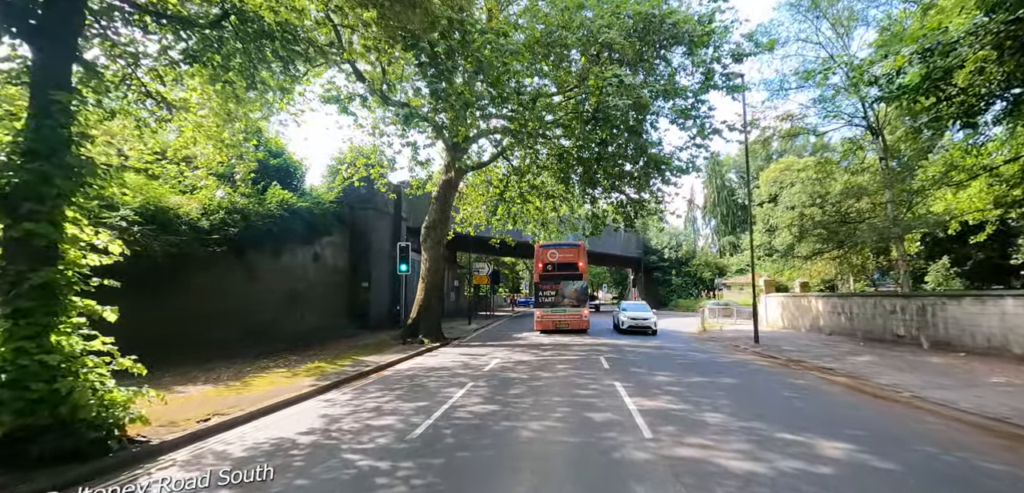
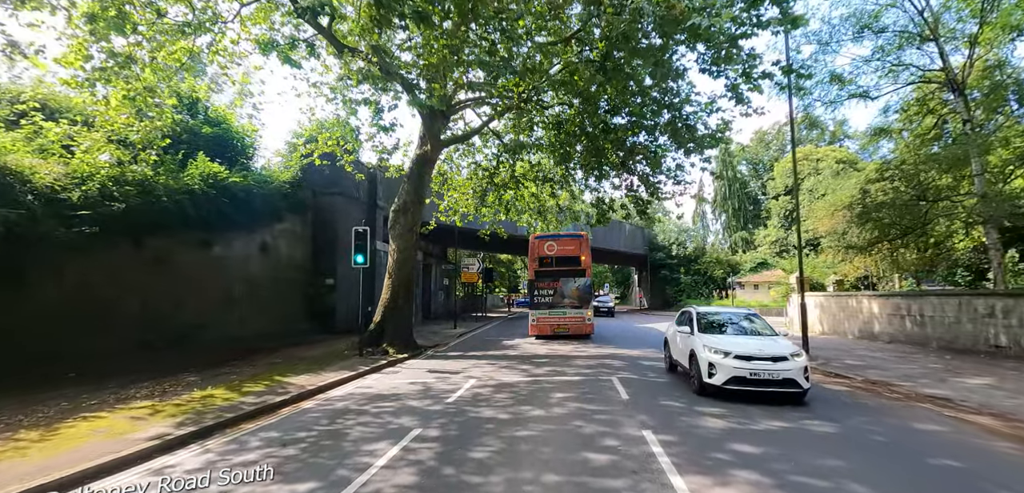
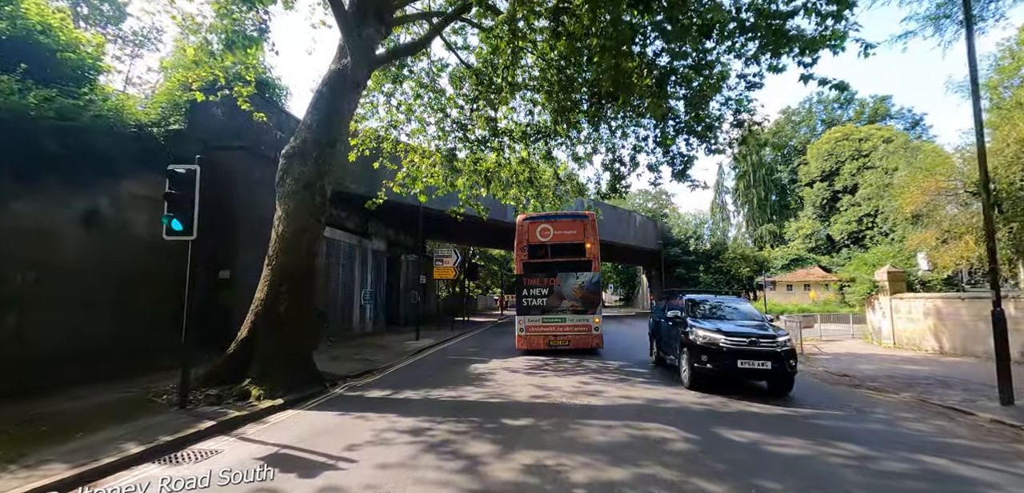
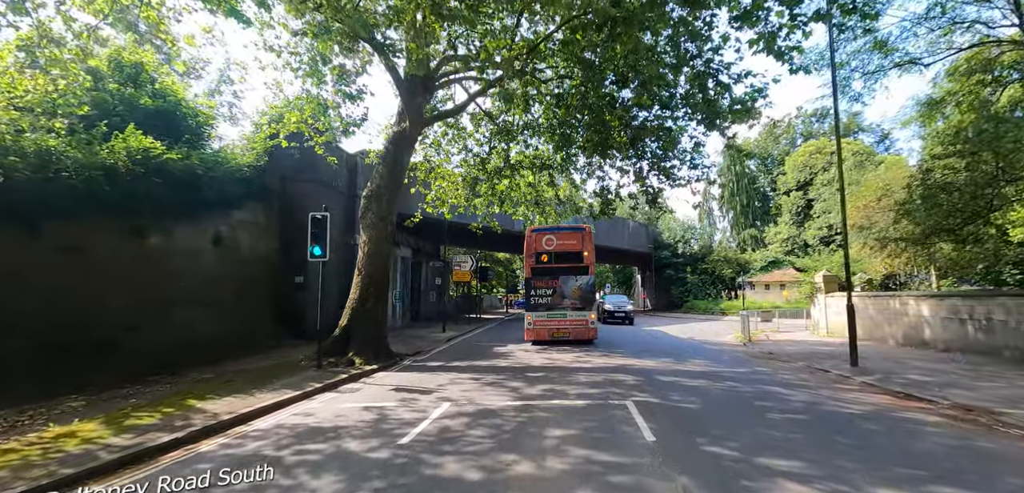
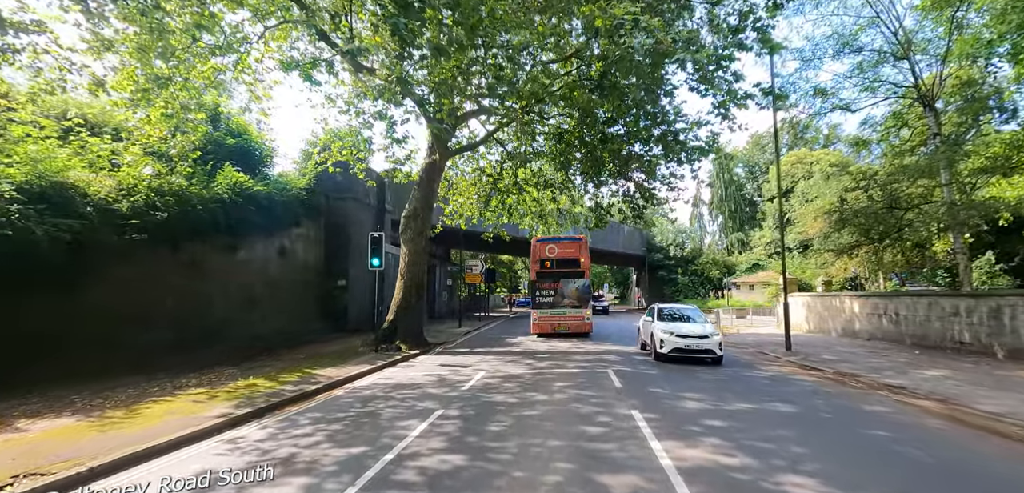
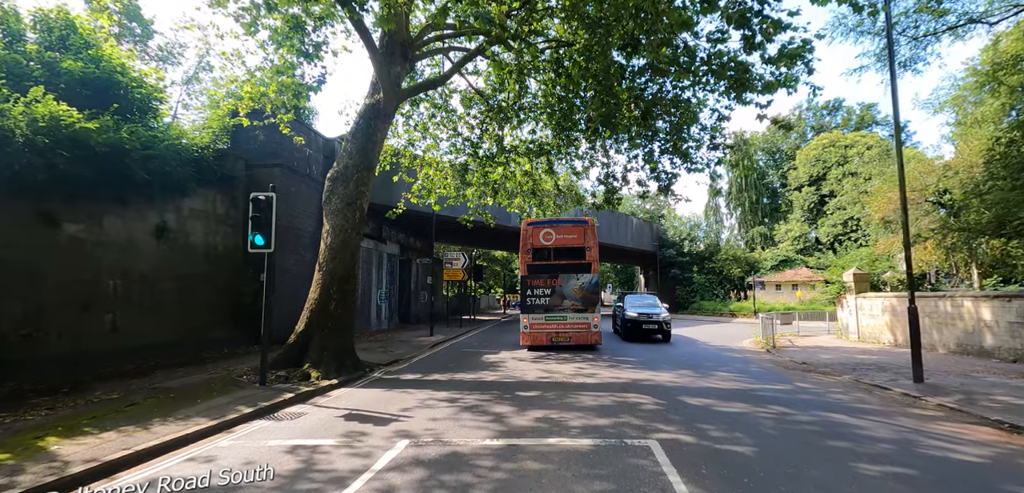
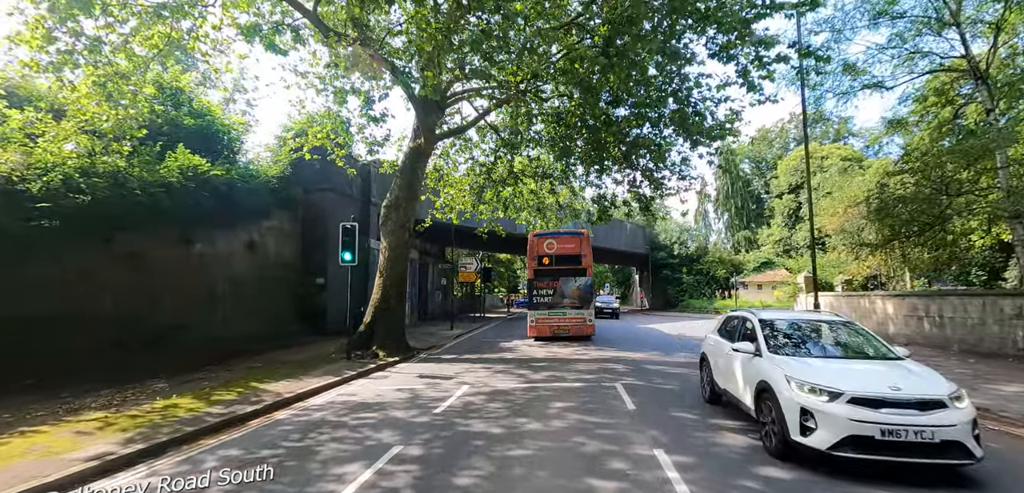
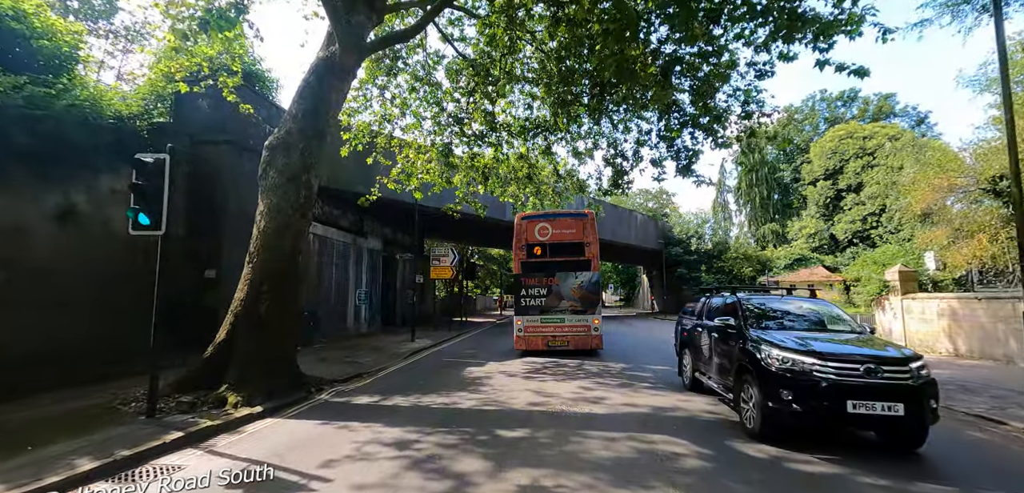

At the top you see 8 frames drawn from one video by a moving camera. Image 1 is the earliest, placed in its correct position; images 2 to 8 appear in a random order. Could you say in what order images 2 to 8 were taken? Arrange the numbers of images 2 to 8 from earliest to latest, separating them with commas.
5, 2, 7, 4, 6, 3, 8
